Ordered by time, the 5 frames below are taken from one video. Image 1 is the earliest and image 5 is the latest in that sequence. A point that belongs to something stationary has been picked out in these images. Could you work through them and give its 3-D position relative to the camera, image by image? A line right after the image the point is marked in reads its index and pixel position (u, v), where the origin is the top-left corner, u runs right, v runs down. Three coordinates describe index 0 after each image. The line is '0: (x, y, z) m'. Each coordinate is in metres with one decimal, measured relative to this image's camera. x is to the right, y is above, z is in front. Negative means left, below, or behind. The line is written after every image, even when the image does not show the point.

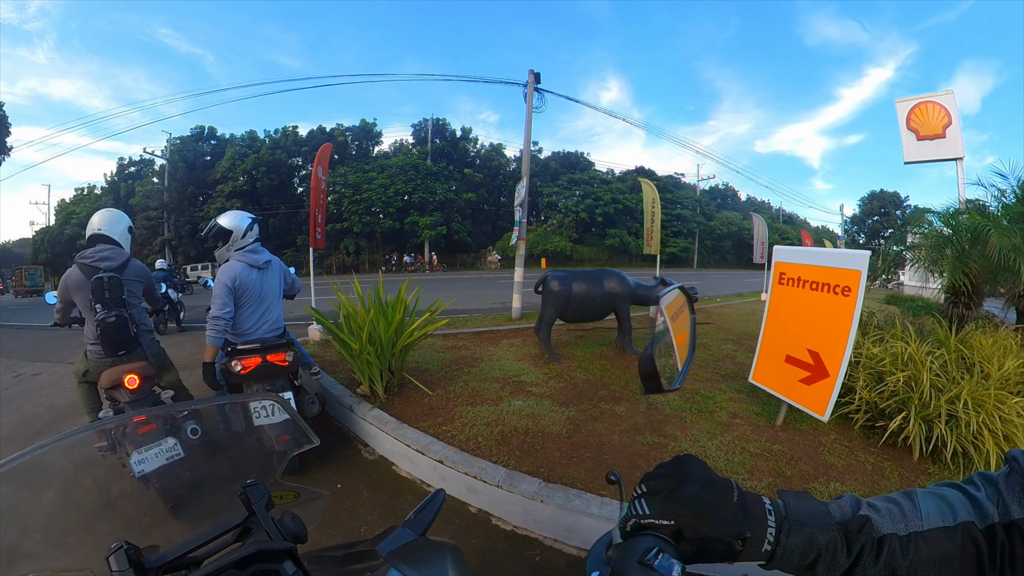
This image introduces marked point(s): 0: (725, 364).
0: (+2.1, -0.7, +5.4) m
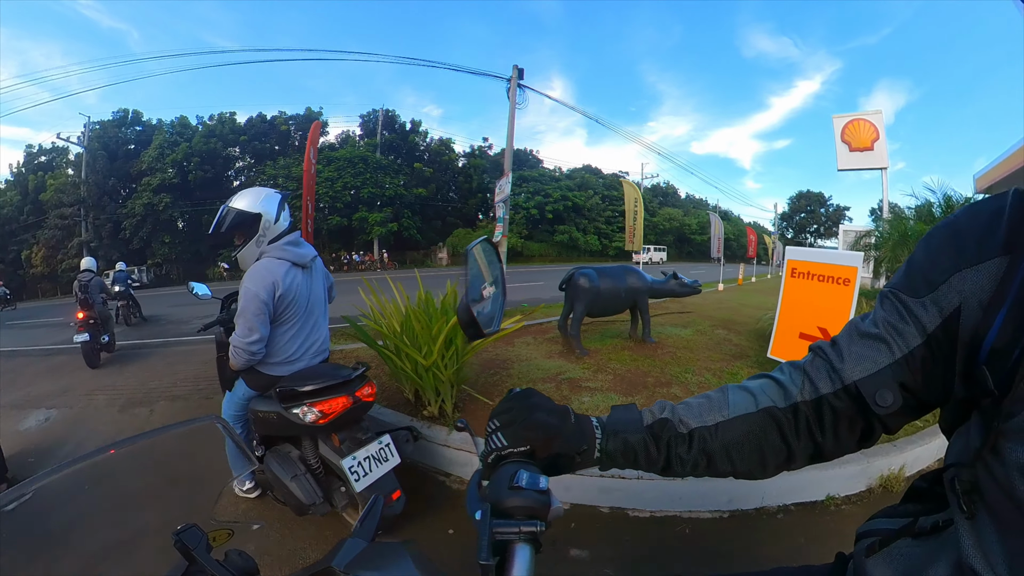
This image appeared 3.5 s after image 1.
0: (+2.0, -0.6, +5.1) m
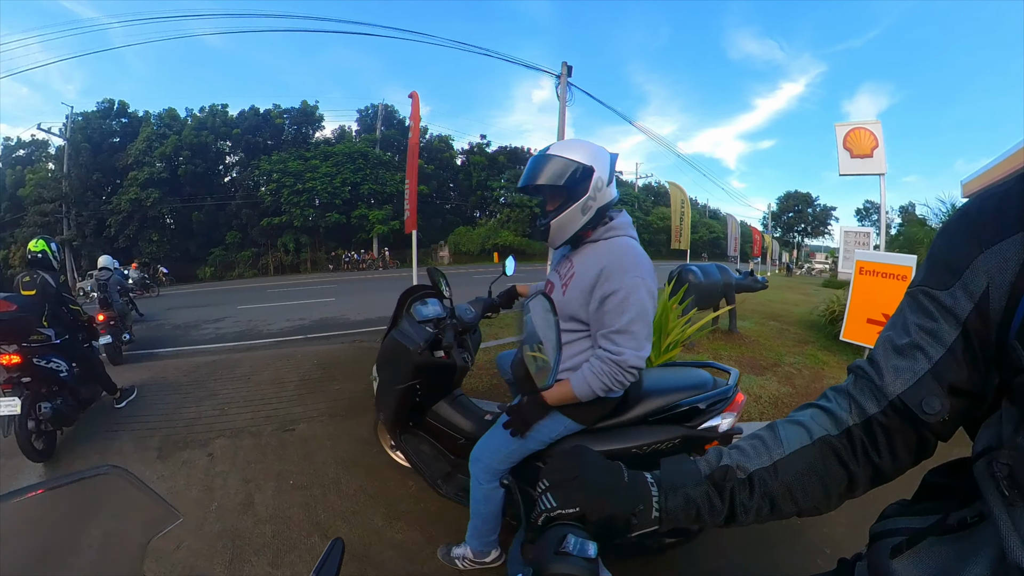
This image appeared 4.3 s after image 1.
0: (+2.5, -0.6, +4.6) m
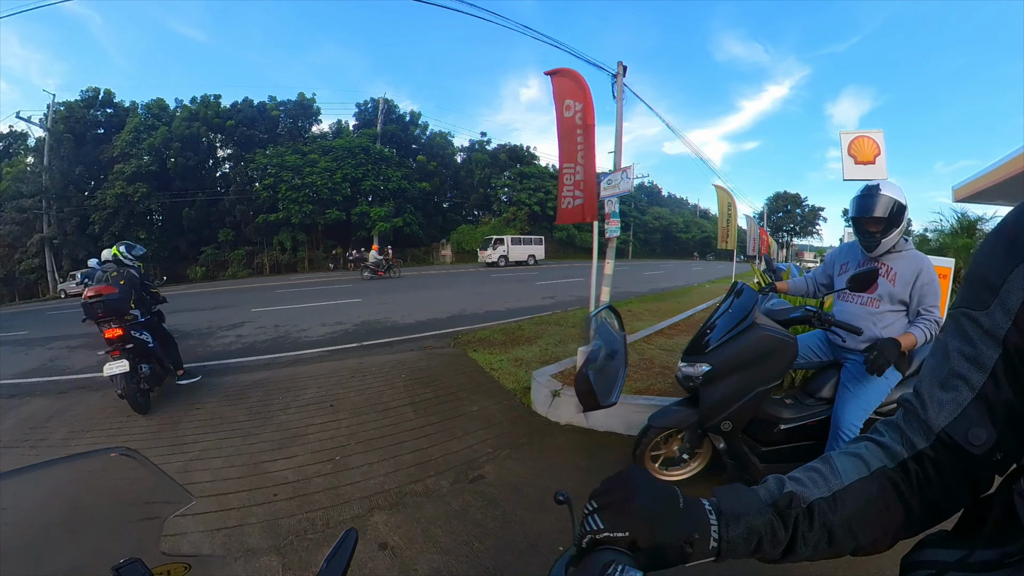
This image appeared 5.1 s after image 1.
0: (+3.0, -0.6, +4.0) m
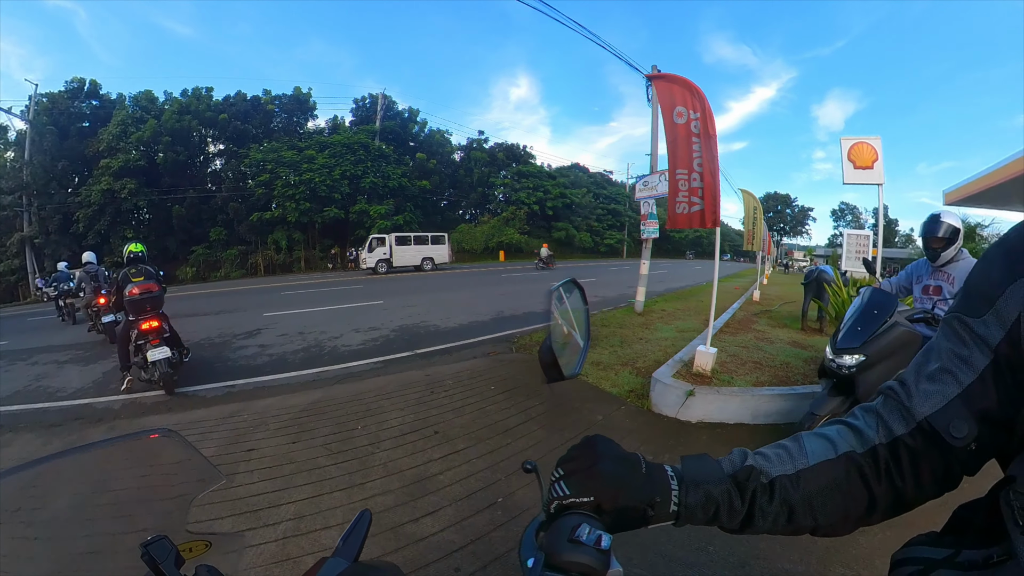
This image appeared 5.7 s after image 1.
0: (+3.4, -0.6, +3.6) m
